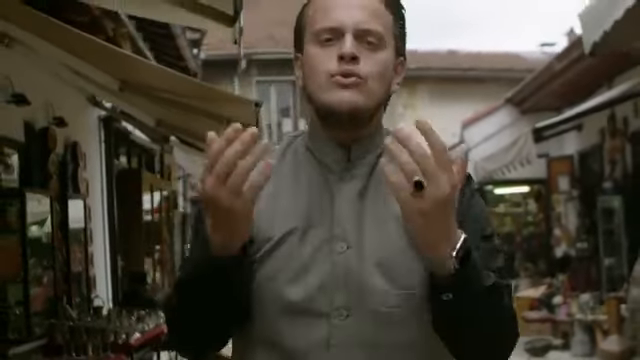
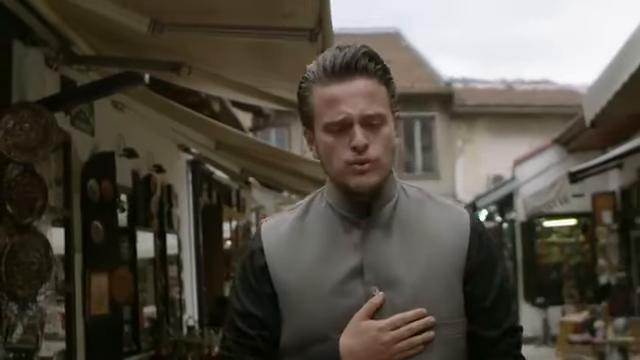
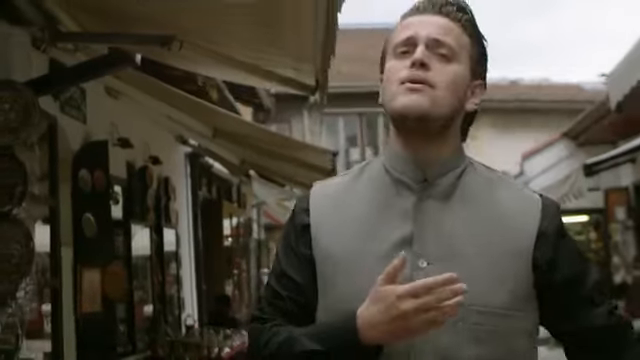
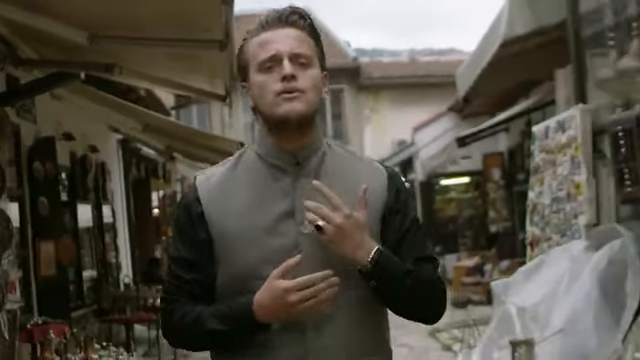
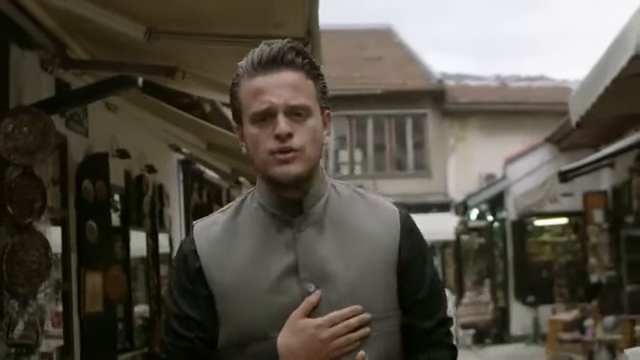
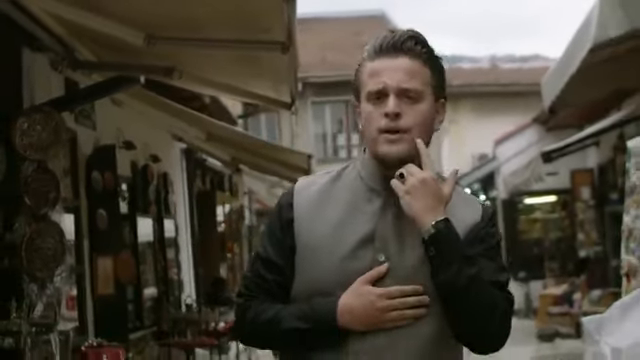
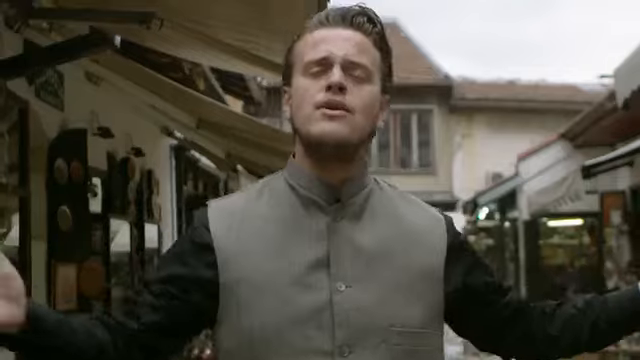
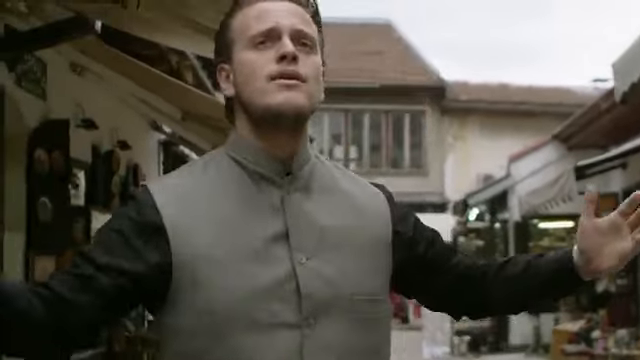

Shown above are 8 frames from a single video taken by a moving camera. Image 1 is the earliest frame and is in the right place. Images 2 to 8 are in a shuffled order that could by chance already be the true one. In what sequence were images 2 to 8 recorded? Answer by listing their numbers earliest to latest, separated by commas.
8, 7, 3, 2, 5, 6, 4
